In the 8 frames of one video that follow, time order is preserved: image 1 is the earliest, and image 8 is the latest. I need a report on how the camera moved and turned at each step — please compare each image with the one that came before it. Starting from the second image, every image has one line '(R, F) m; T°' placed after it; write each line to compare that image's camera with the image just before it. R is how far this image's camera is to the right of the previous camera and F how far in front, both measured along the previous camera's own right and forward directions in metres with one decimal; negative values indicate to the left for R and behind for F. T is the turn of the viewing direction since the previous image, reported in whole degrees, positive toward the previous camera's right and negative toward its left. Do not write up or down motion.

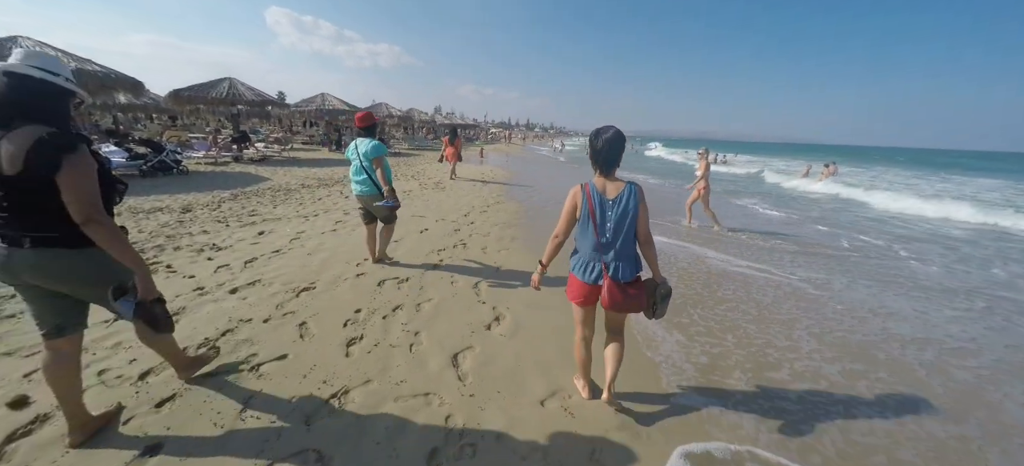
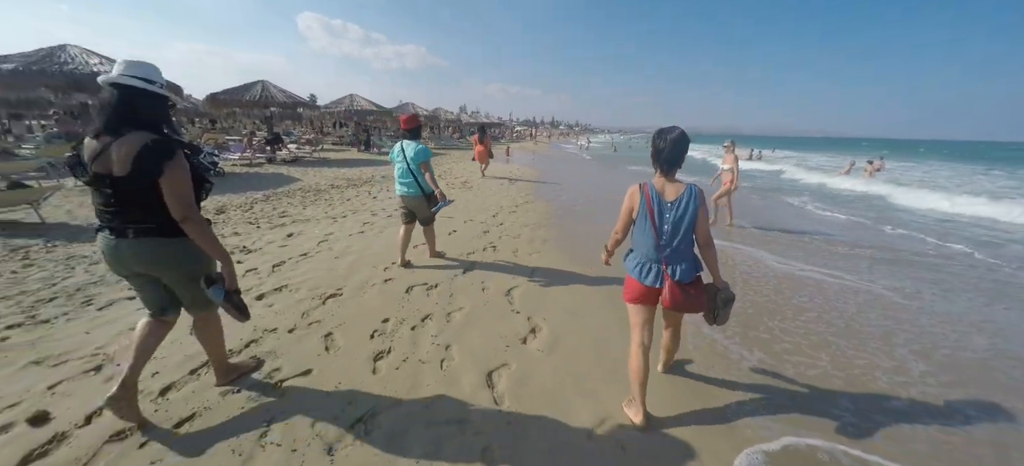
(-0.1, +0.3) m; -4°
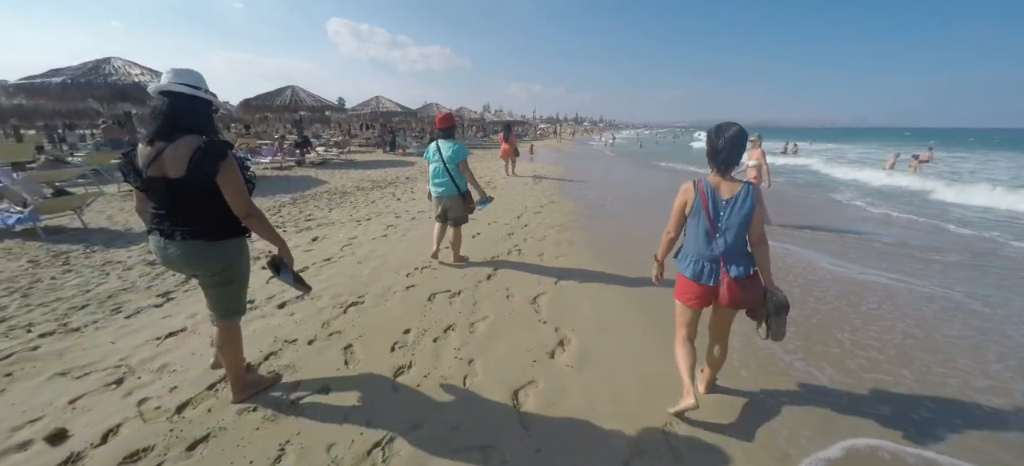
(0.0, +0.2) m; -4°
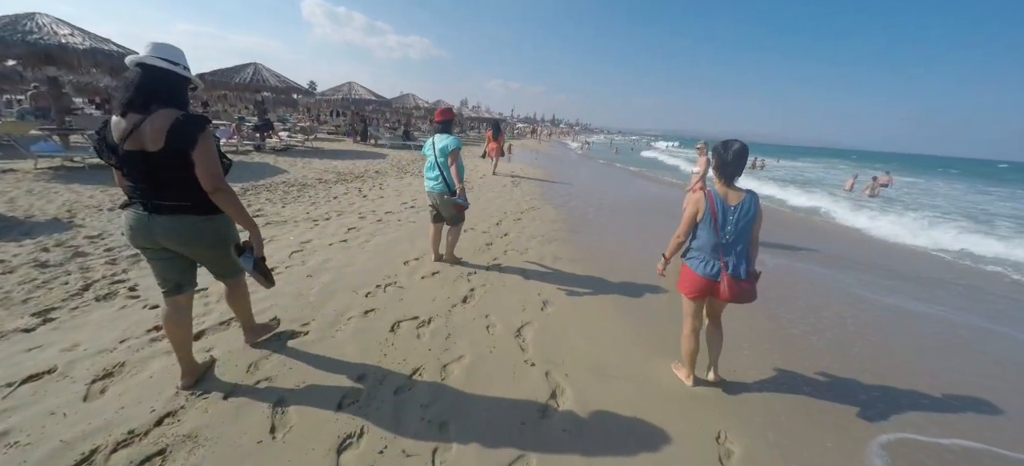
(-0.1, +0.5) m; +4°
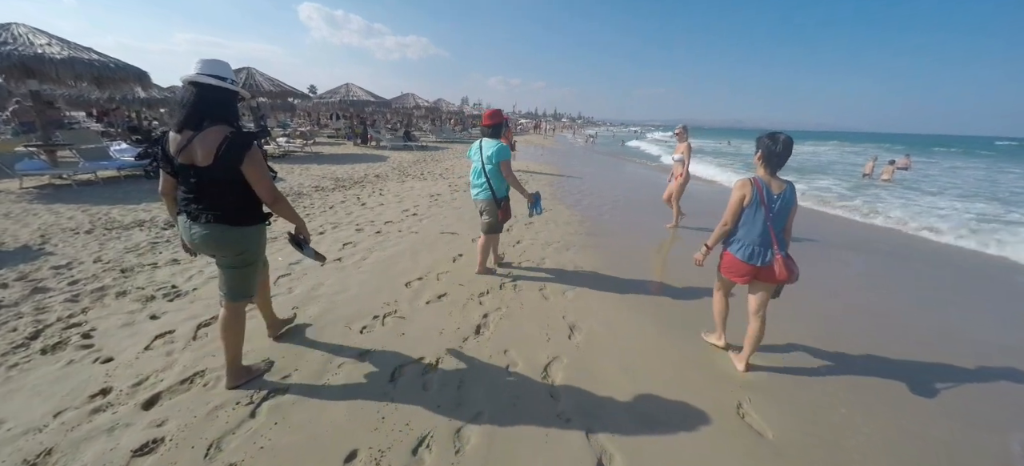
(-0.1, +0.5) m; -1°
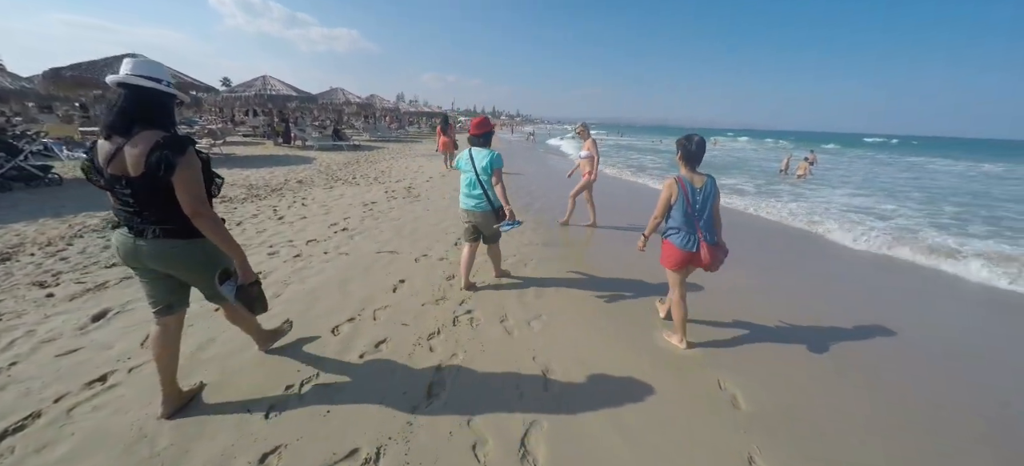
(-0.1, +0.5) m; +9°
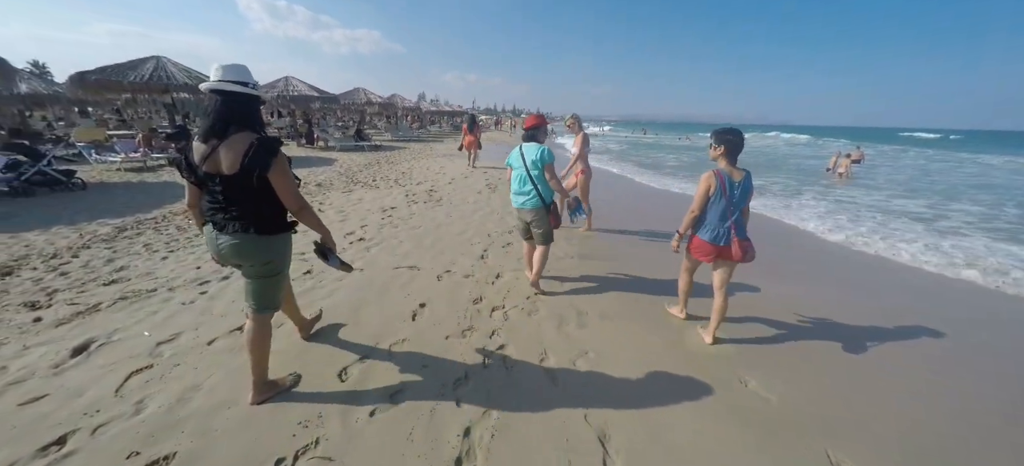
(-0.2, +0.5) m; -3°
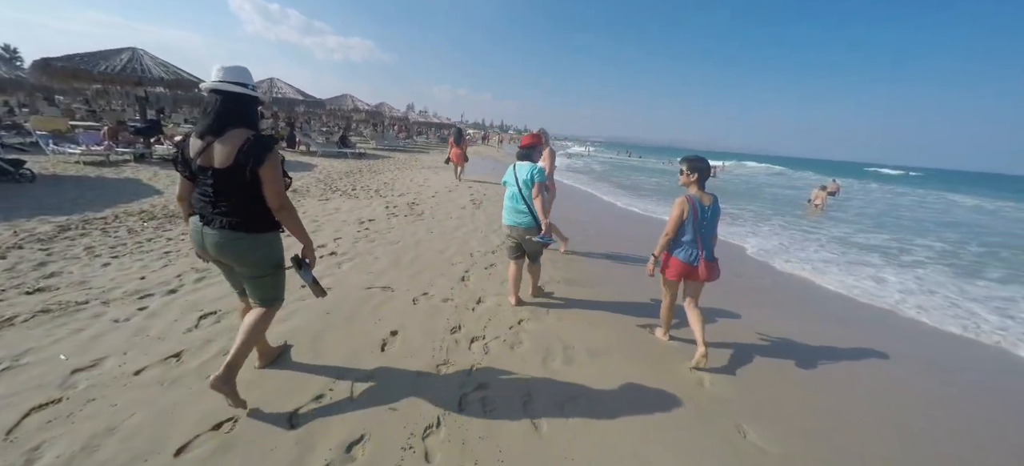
(0.0, +0.2) m; +3°
